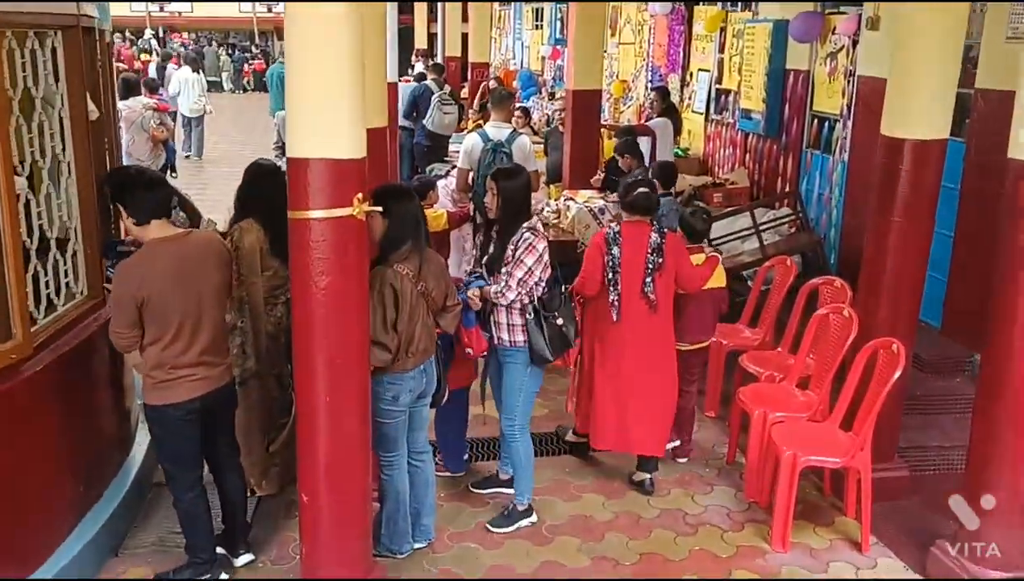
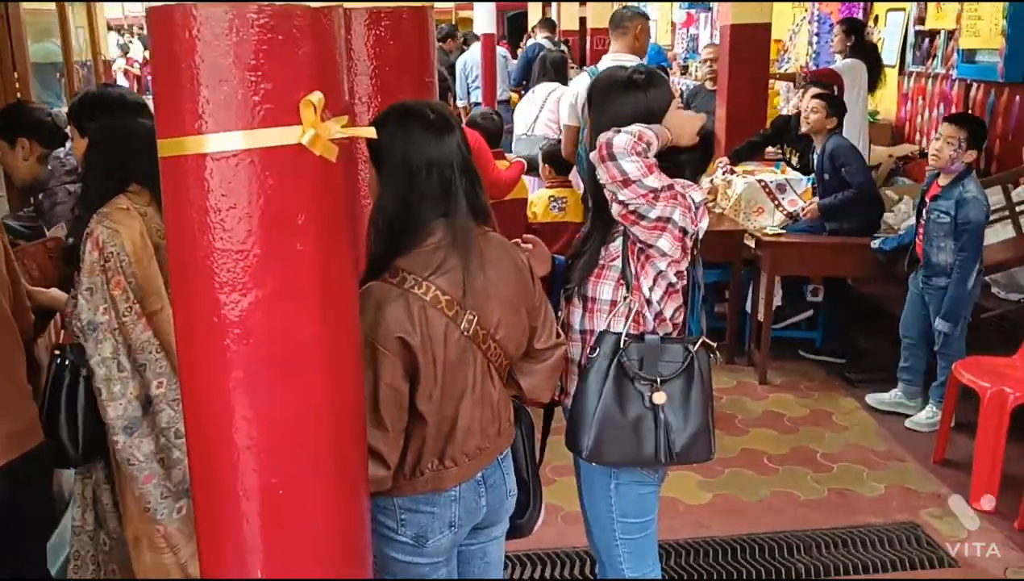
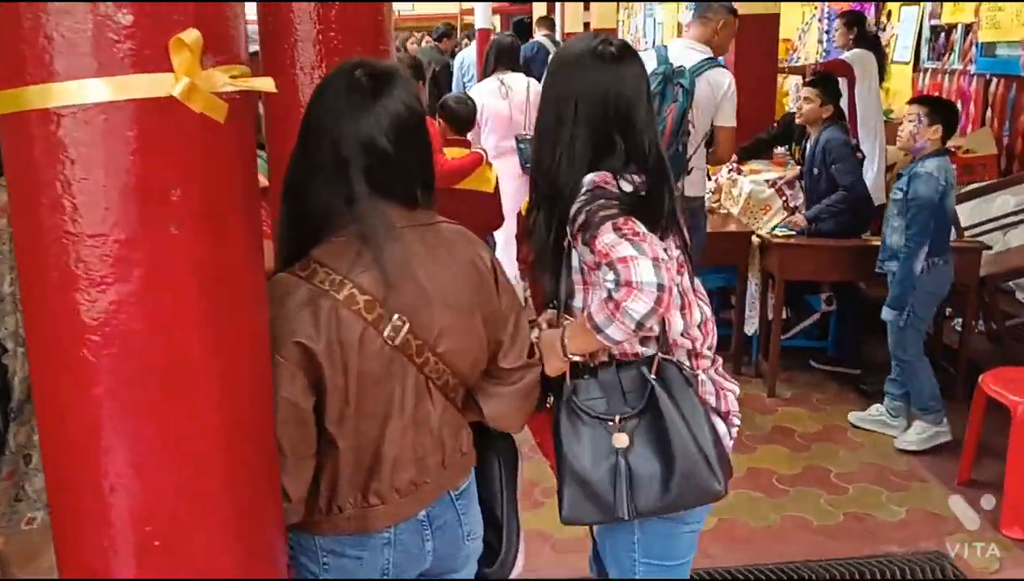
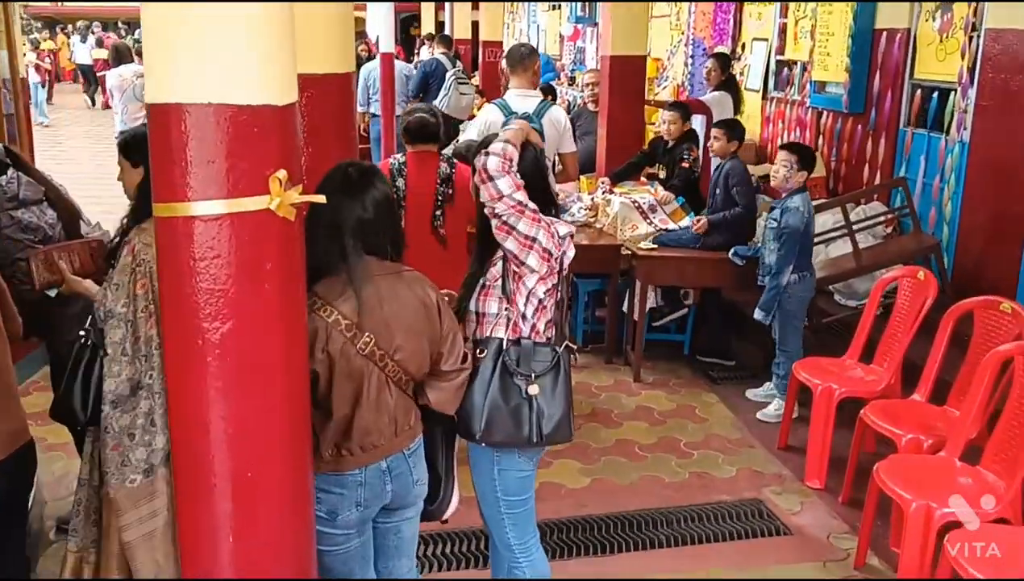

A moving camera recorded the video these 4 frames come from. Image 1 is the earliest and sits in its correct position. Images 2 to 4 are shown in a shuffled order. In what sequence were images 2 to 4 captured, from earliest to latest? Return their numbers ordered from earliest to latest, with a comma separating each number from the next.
4, 2, 3
